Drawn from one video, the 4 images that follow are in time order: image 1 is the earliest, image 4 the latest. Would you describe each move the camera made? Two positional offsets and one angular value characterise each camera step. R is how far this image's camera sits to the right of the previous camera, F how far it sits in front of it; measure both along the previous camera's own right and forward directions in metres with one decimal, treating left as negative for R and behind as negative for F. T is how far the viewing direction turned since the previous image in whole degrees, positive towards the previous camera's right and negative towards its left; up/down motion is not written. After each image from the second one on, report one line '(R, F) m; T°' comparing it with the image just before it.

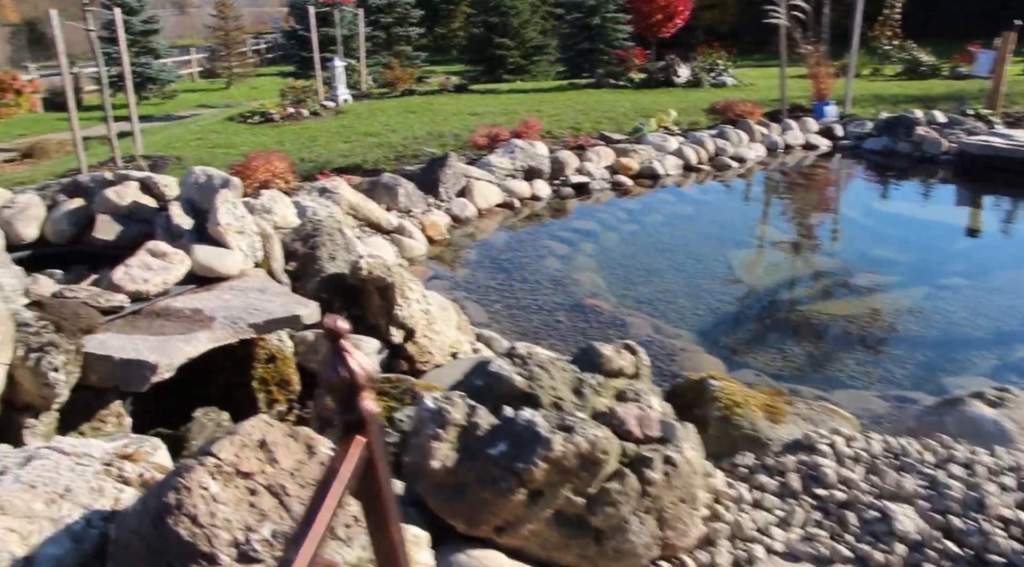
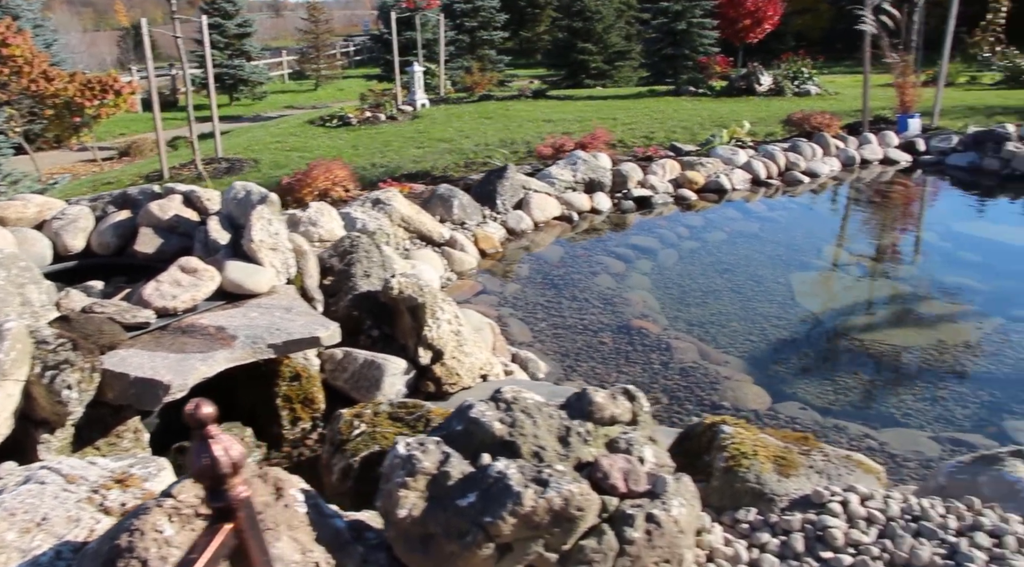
(+0.3, +0.1) m; -6°
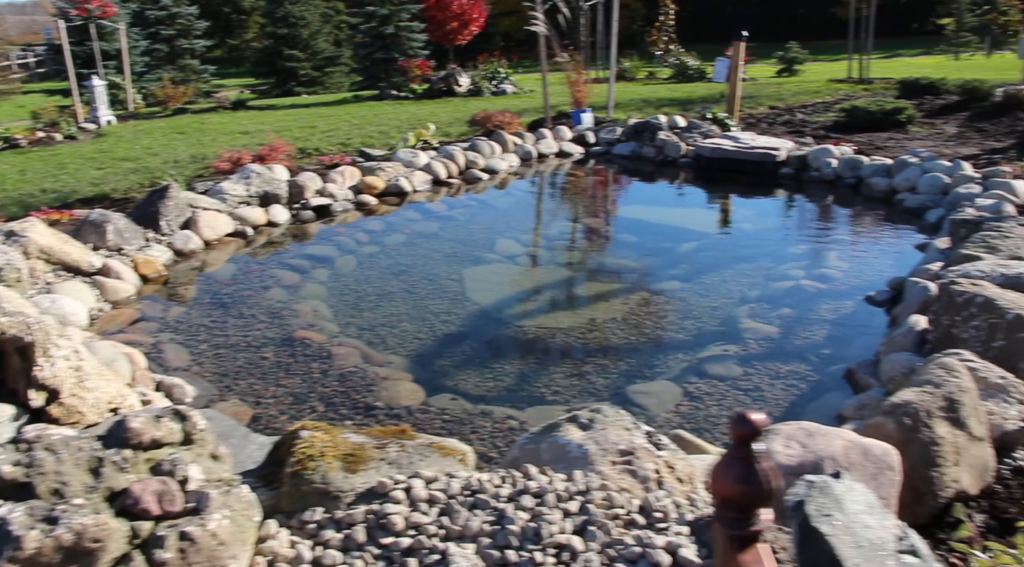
(+0.7, -0.2) m; +16°
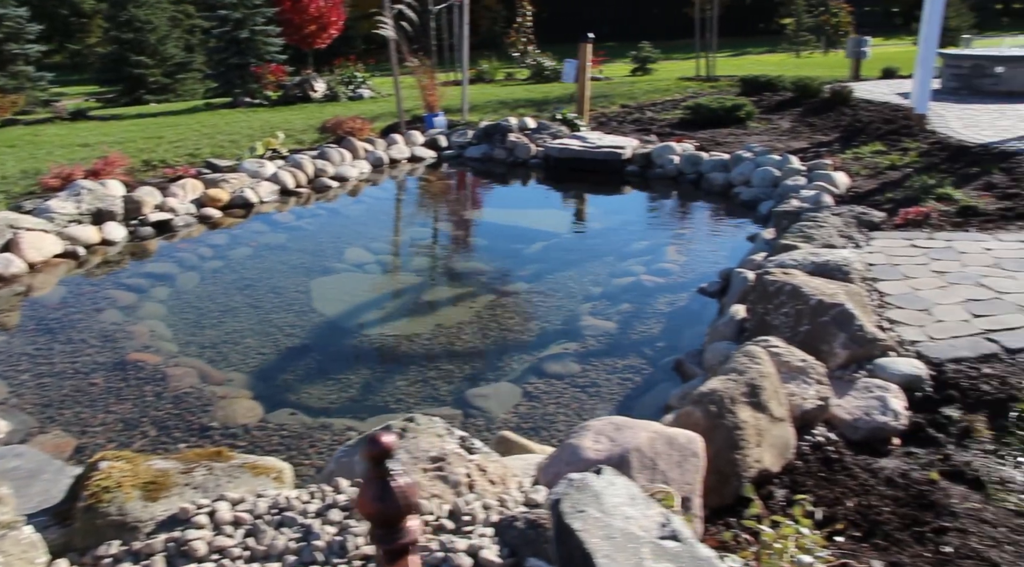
(+0.3, -0.1) m; +8°
